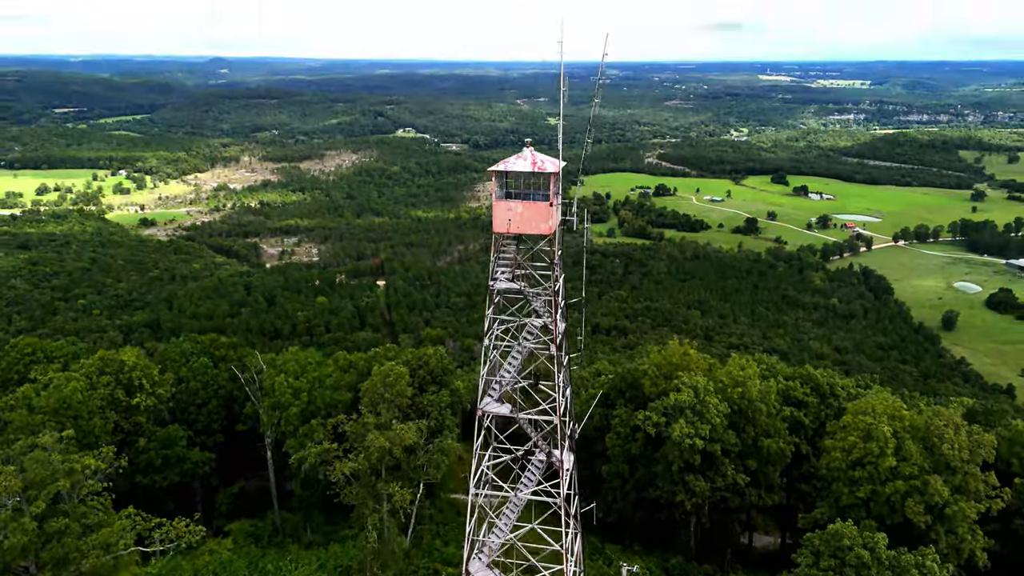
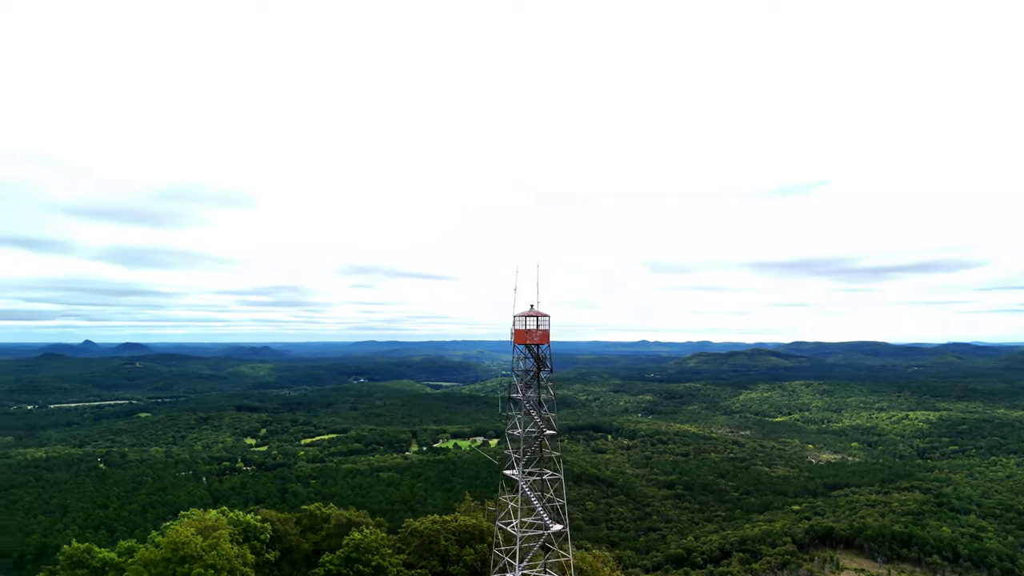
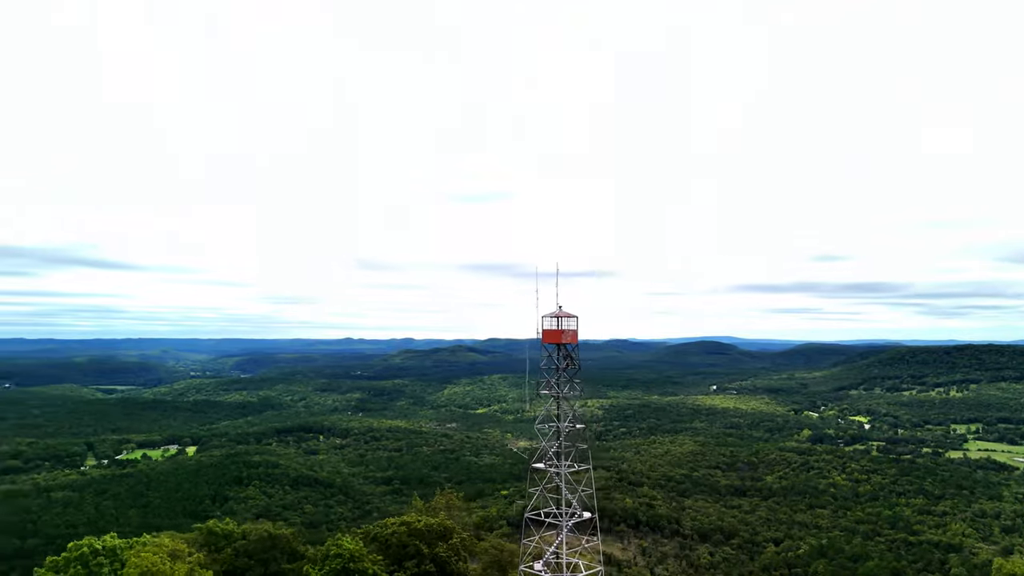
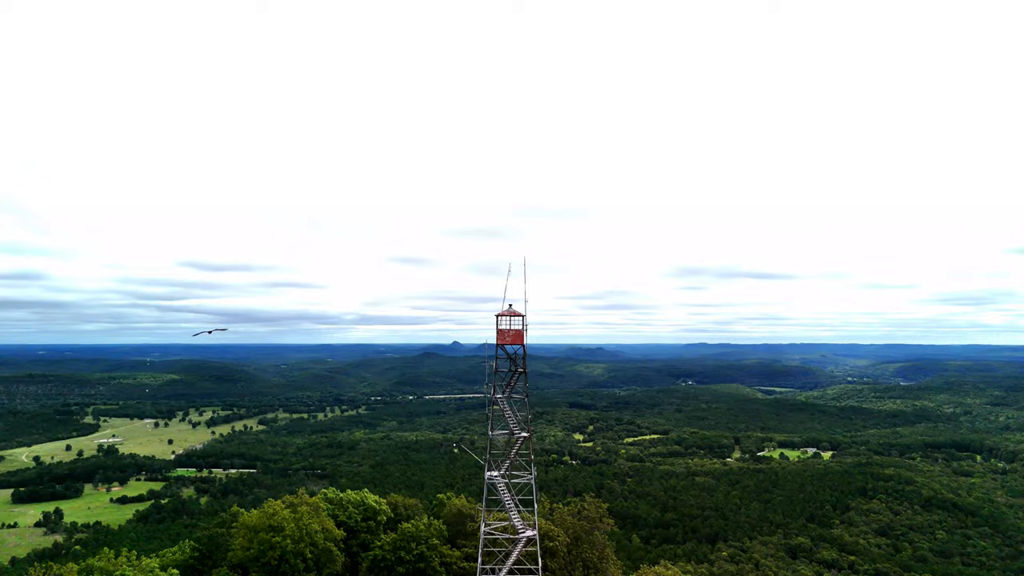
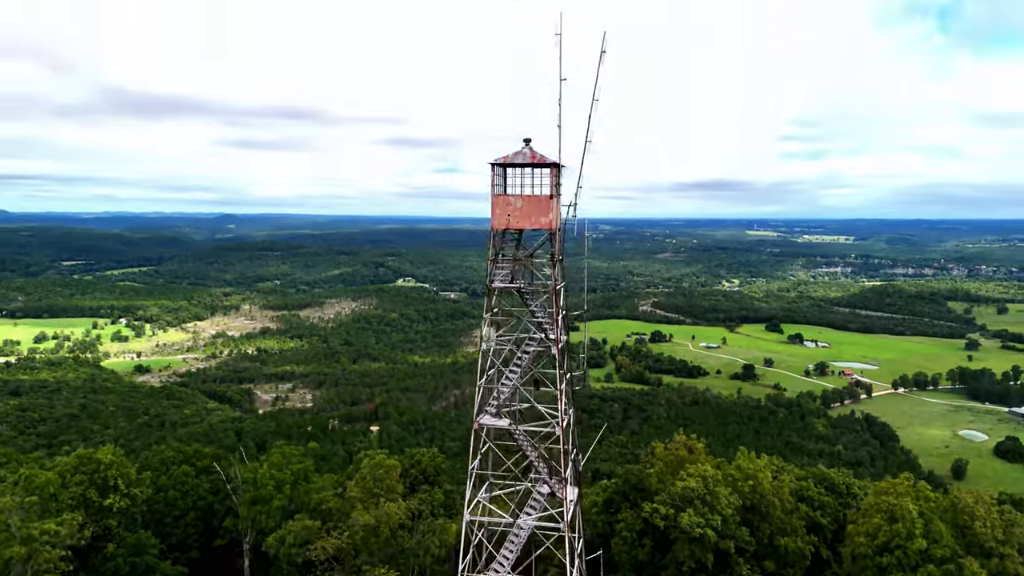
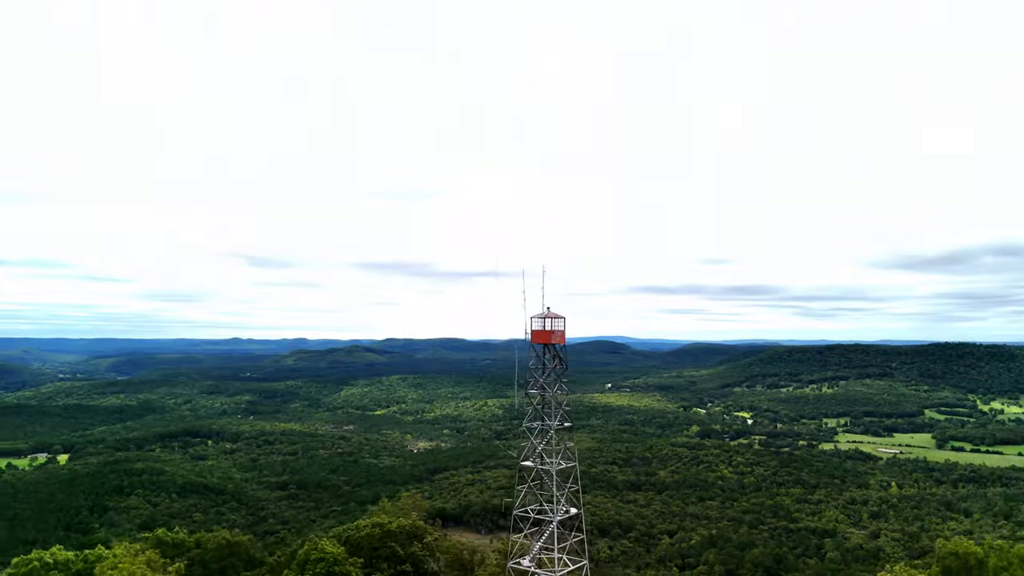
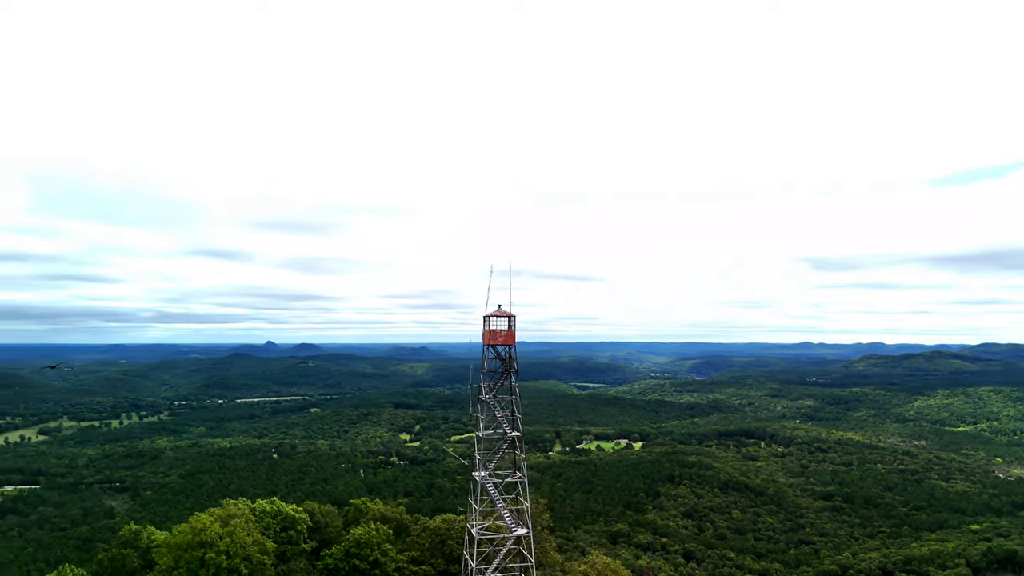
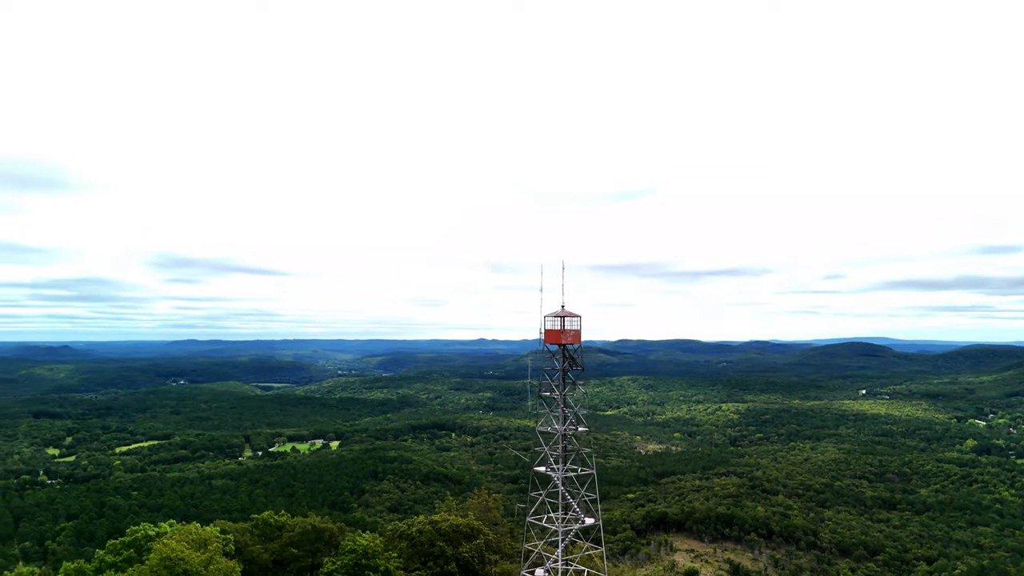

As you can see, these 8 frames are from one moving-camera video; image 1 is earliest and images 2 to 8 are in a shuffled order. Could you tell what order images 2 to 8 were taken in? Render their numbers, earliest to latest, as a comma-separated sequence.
5, 6, 3, 8, 2, 7, 4
